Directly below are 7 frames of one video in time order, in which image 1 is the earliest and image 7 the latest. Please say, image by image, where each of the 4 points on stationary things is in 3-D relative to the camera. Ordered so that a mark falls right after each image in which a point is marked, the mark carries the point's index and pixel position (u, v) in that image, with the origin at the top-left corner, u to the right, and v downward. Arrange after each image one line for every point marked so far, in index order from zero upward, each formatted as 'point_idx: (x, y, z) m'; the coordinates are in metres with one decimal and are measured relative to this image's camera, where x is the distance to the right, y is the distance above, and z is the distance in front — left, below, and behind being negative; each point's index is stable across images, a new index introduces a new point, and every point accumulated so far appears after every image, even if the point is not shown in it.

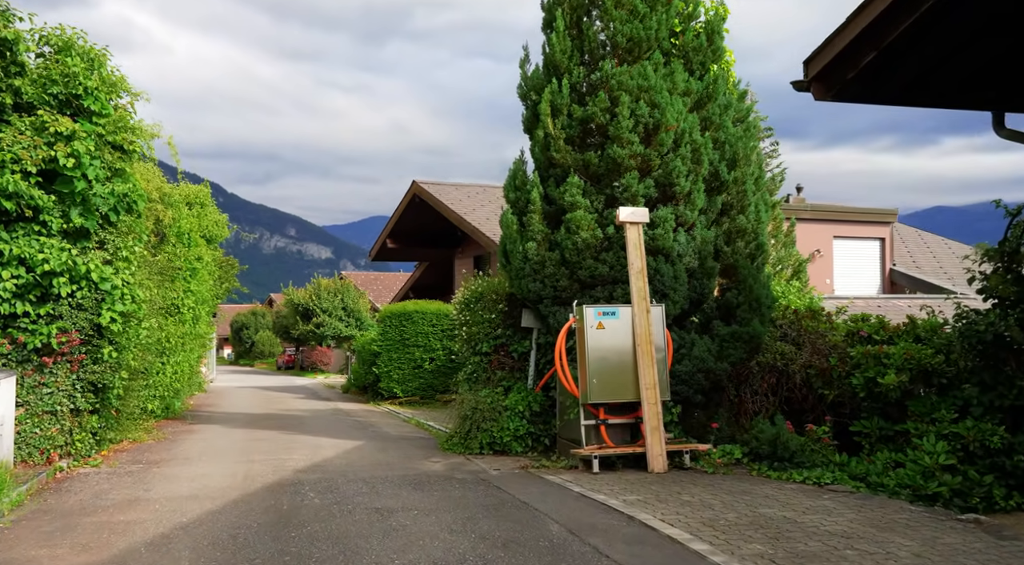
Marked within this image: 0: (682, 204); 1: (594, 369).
0: (+2.0, +0.9, +11.0) m
1: (+0.9, -0.9, +9.9) m
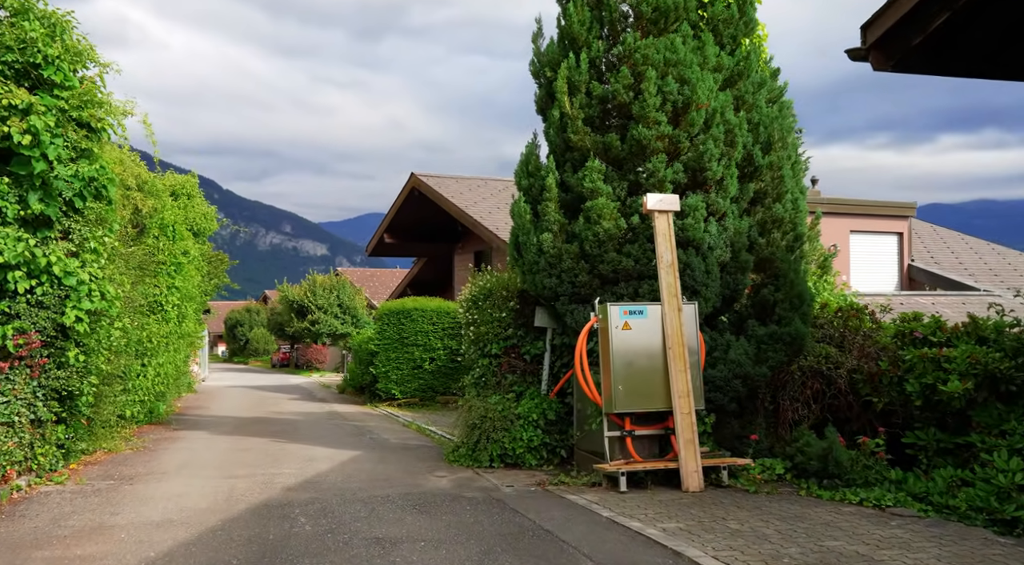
0: (+2.1, +1.0, +10.0) m
1: (+1.0, -0.9, +8.8) m
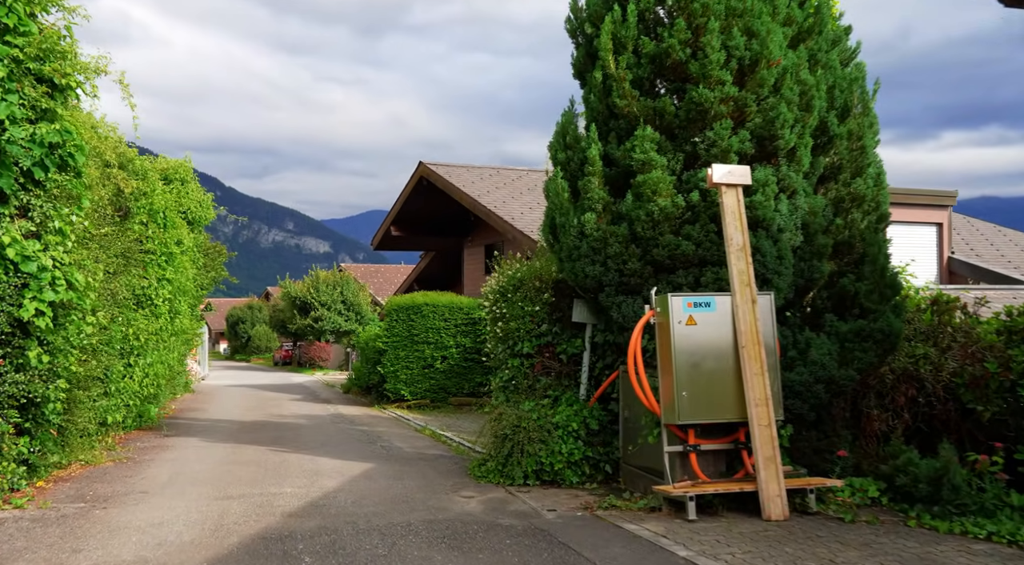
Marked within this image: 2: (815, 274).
0: (+2.5, +1.1, +8.5) m
1: (+1.4, -0.8, +7.4) m
2: (+2.7, +0.1, +8.5) m
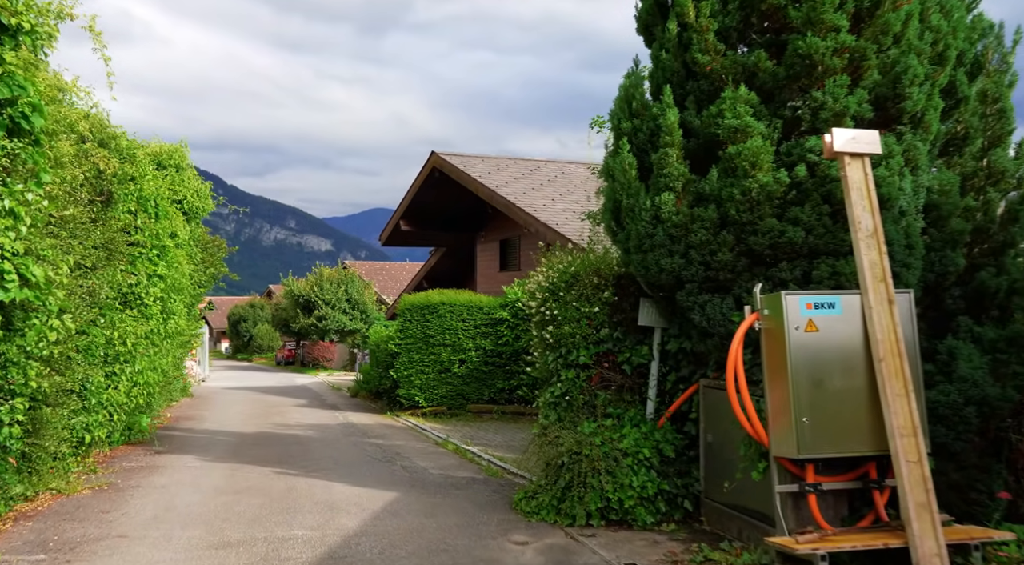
0: (+2.9, +1.1, +6.9) m
1: (+1.8, -0.7, +5.8) m
2: (+3.2, +0.1, +6.9) m
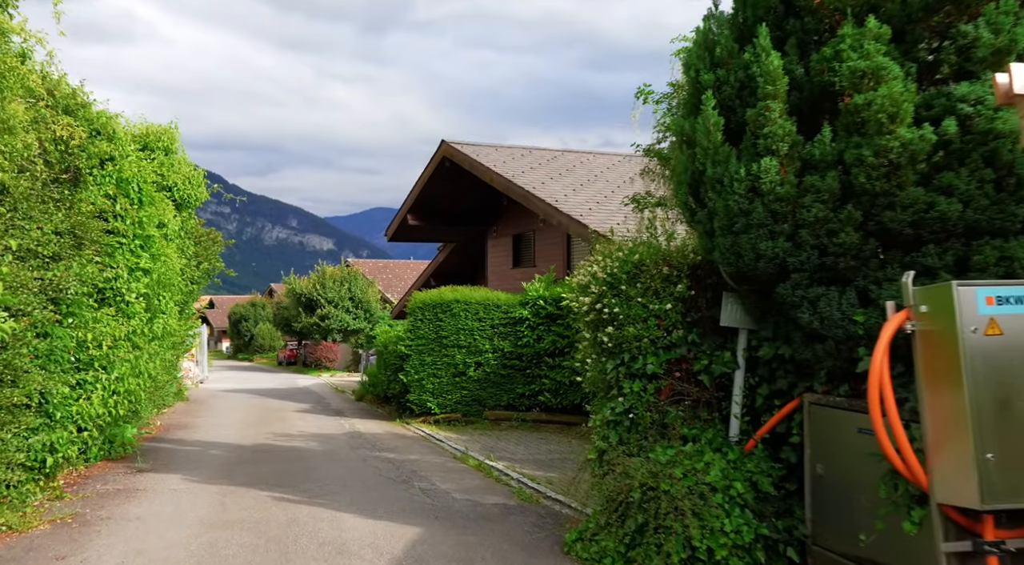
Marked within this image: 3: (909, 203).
0: (+3.3, +1.2, +5.4) m
1: (+2.2, -0.7, +4.3) m
2: (+3.5, +0.2, +5.3) m
3: (+2.2, +0.4, +5.2) m
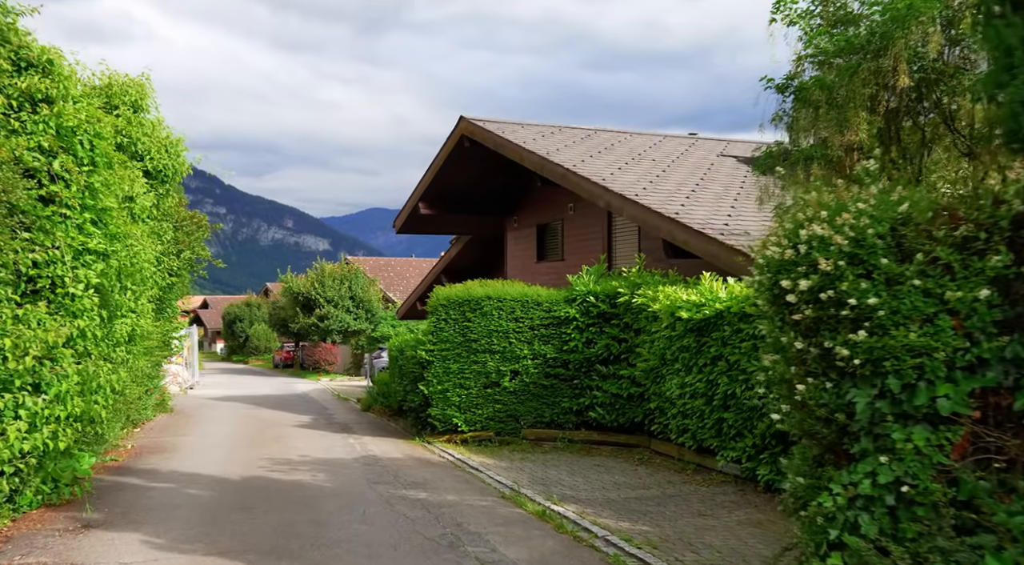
0: (+4.0, +1.3, +2.5) m
1: (+2.9, -0.5, +1.4) m
2: (+4.3, +0.3, +2.4) m
3: (+2.9, +0.6, +2.2) m
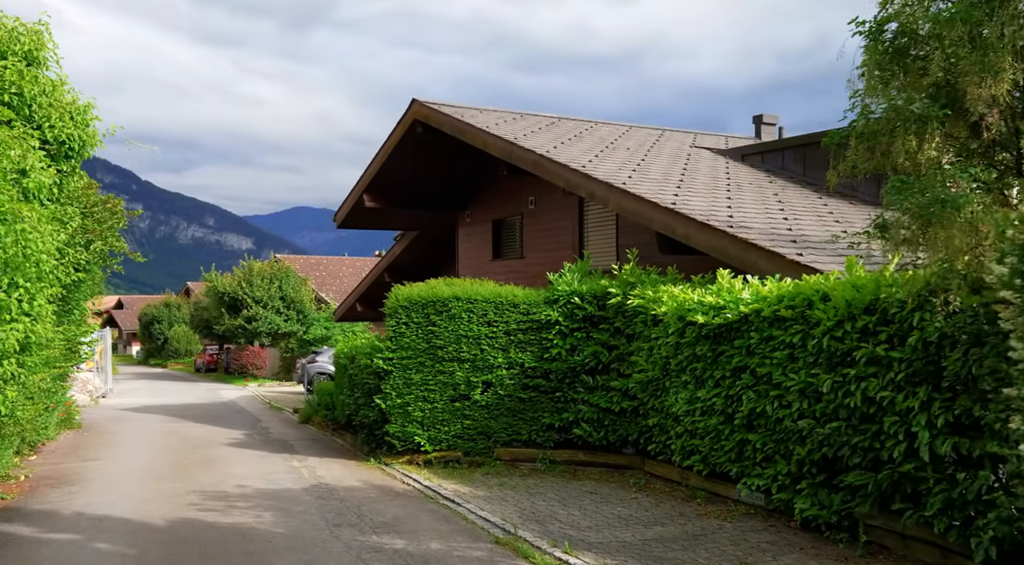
0: (+4.6, +1.3, +0.9) m
1: (+3.5, -0.5, -0.3) m
2: (+4.8, +0.3, +0.9) m
3: (+3.5, +0.6, +0.6) m
